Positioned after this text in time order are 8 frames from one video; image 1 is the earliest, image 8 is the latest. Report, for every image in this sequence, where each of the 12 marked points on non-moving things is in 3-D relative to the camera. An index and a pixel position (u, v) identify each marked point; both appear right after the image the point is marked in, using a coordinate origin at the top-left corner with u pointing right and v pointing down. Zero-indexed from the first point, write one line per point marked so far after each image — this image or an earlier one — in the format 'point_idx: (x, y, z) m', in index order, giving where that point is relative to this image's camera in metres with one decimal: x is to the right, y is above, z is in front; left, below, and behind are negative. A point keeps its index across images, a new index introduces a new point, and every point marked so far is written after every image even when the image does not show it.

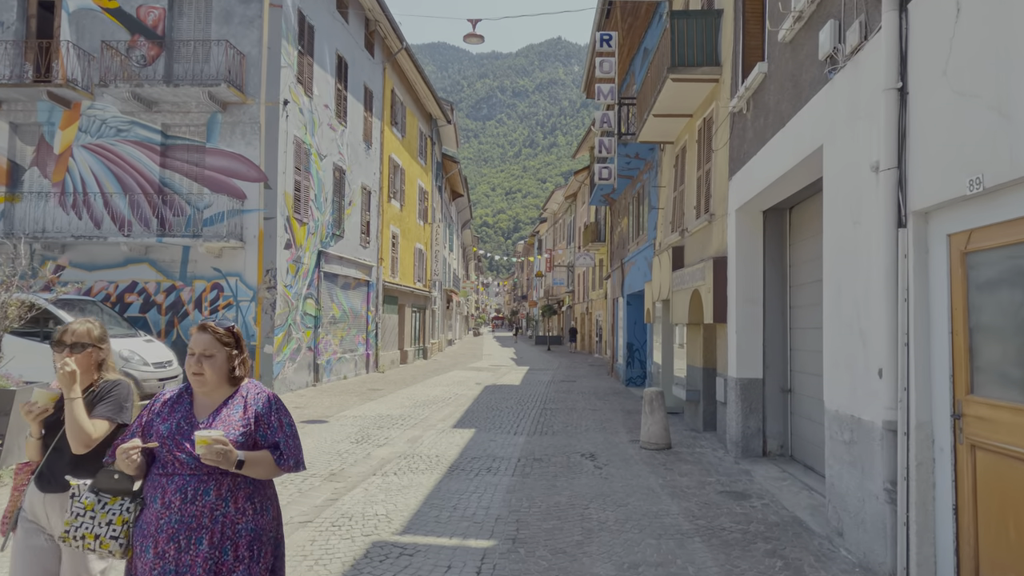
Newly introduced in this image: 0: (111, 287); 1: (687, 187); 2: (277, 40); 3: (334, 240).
0: (-8.8, 0.0, +14.6) m
1: (+3.1, +1.8, +11.6) m
2: (-5.2, +5.6, +14.8) m
3: (-4.8, +1.3, +18.1) m
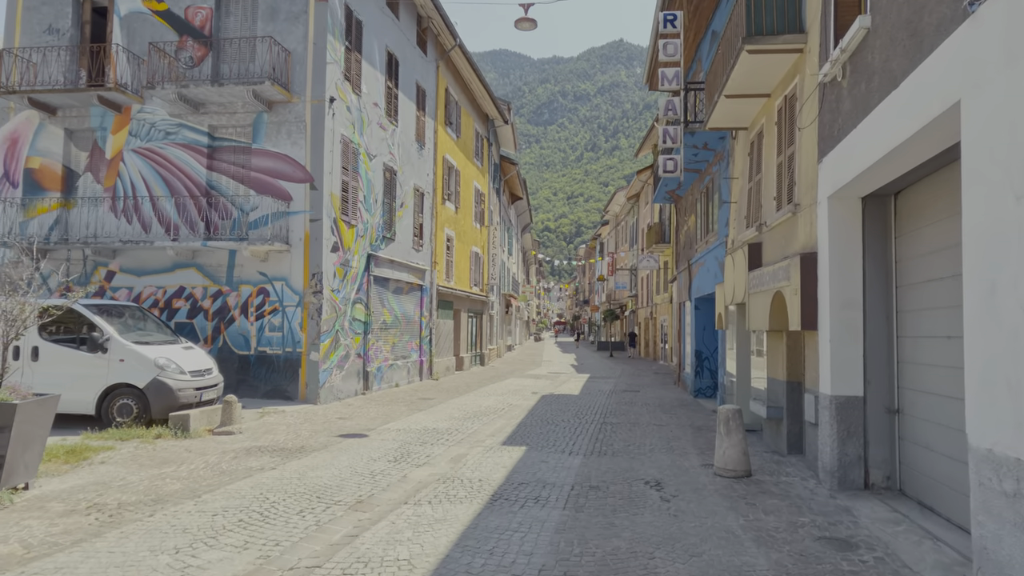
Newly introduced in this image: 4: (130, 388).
0: (-7.6, -0.1, +14.4) m
1: (+3.9, +1.8, +10.3) m
2: (-4.1, +5.5, +14.3) m
3: (-3.3, +1.2, +17.4) m
4: (-5.8, -1.5, +10.1) m
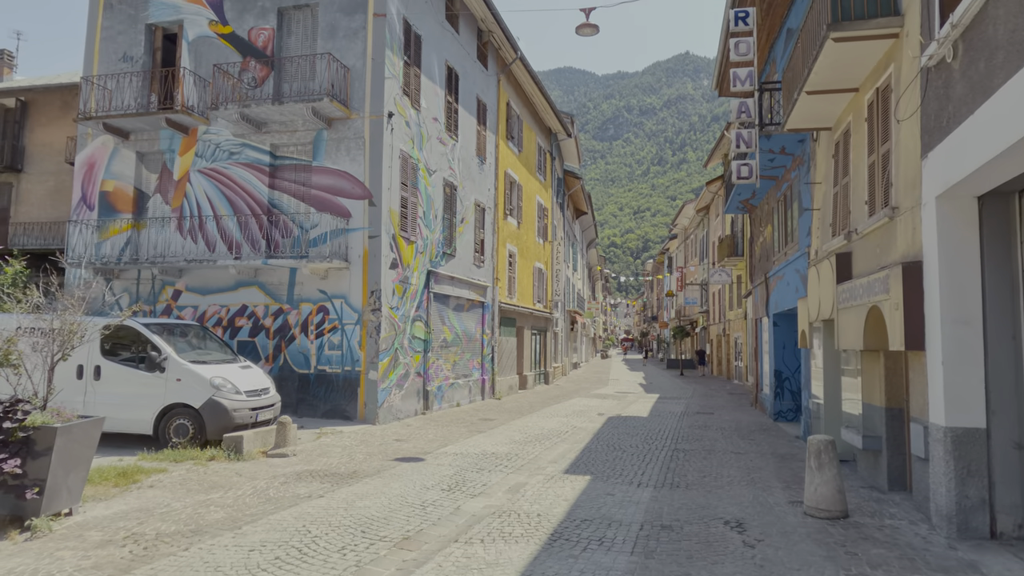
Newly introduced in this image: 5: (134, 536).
0: (-6.3, -0.5, +14.4) m
1: (+4.8, +1.5, +9.3) m
2: (-2.8, +5.1, +14.2) m
3: (-1.7, +0.7, +17.1) m
4: (-4.9, -1.8, +10.0) m
5: (-3.4, -2.2, +5.9) m
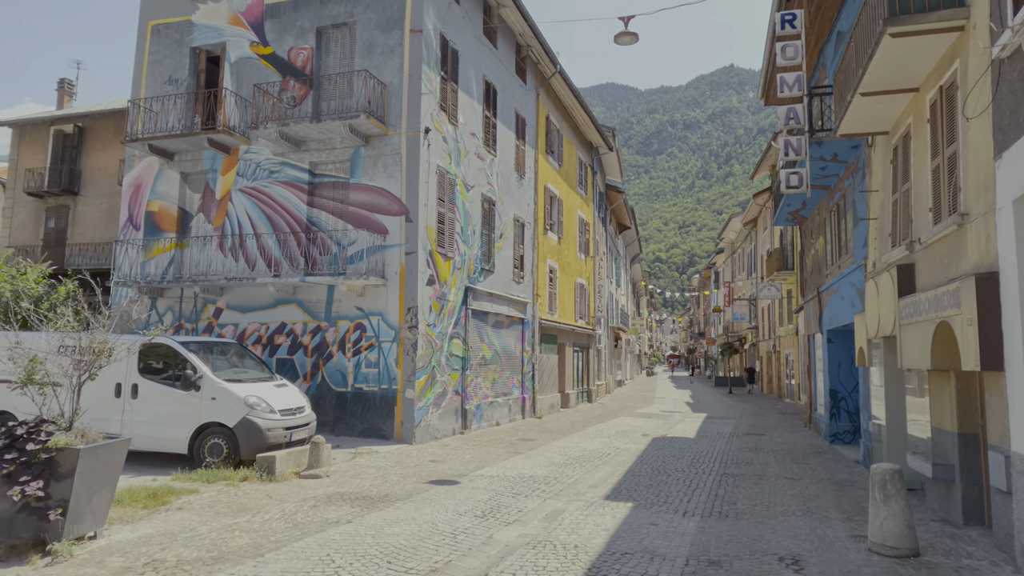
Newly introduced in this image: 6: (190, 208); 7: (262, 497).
0: (-5.4, -0.9, +14.5) m
1: (+5.3, +1.4, +8.7) m
2: (-2.0, +4.7, +14.1) m
3: (-0.7, +0.3, +16.9) m
4: (-4.3, -2.1, +9.9) m
5: (-3.1, -2.4, +5.7) m
6: (-7.5, +1.9, +15.6) m
7: (-3.1, -2.6, +8.2) m
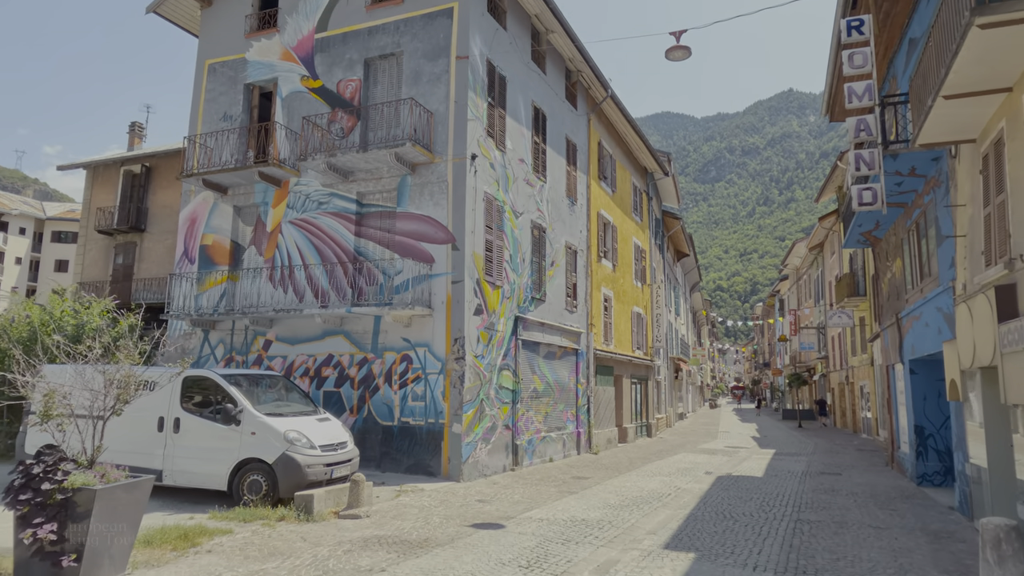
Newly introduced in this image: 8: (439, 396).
0: (-4.3, -1.6, +14.3) m
1: (+5.8, +1.1, +7.7) m
2: (-1.0, +4.1, +13.9) m
3: (+0.5, -0.4, +16.3) m
4: (-3.6, -2.5, +9.6) m
5: (-2.7, -2.6, +5.3) m
6: (-6.4, +1.1, +15.7) m
7: (-2.5, -2.9, +7.8) m
8: (-1.4, -2.1, +13.0) m
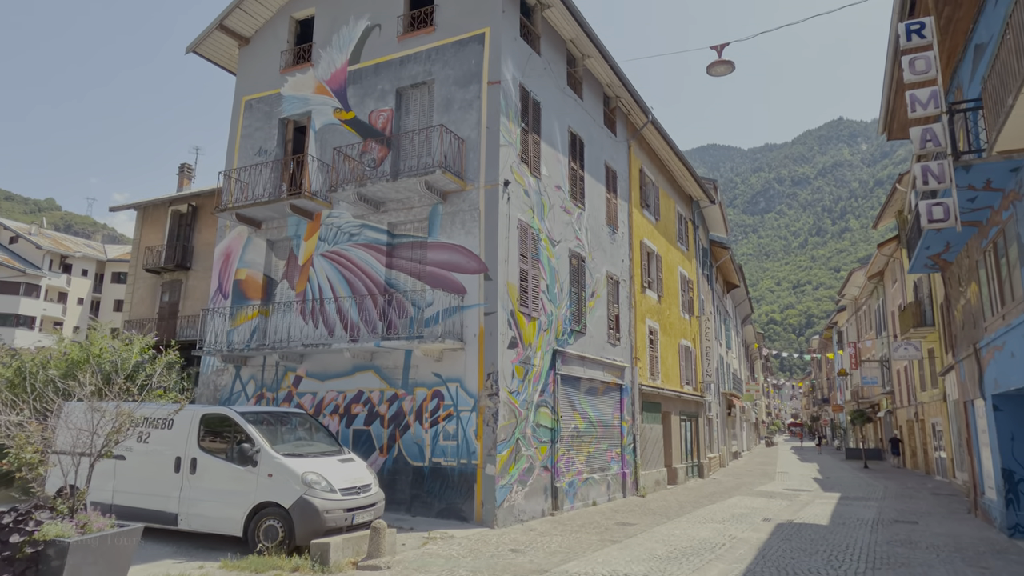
0: (-3.6, -2.3, +13.7) m
1: (+6.0, +0.9, +6.7) m
2: (-0.3, +3.5, +13.4) m
3: (+1.4, -1.1, +15.5) m
4: (-3.2, -3.0, +9.0) m
5: (-2.6, -2.8, +4.6) m
6: (-5.5, +0.3, +15.5) m
7: (-2.2, -3.3, +7.1) m
8: (-0.8, -2.7, +12.3) m
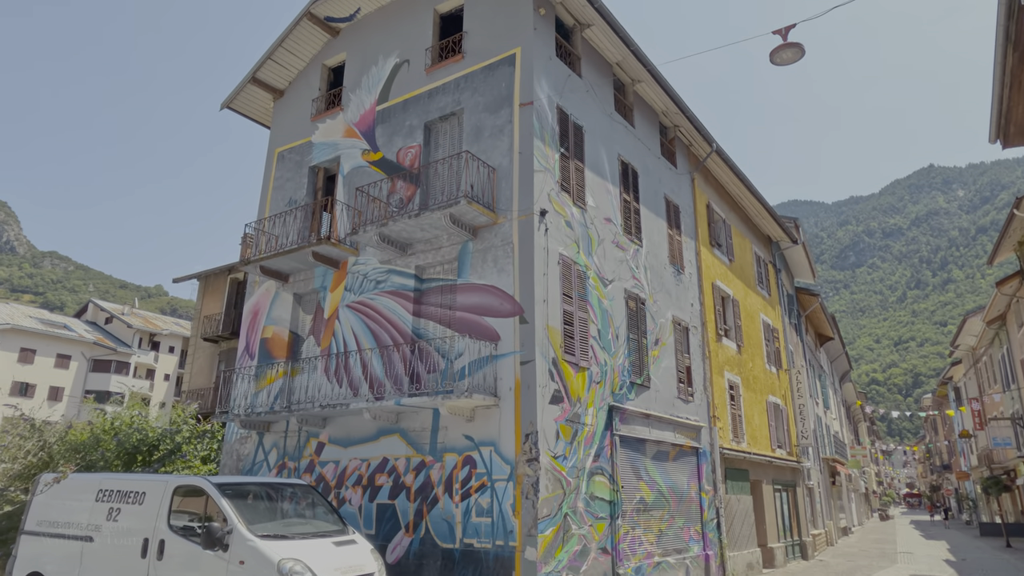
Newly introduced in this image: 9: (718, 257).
0: (-2.7, -3.2, +12.0) m
1: (+5.9, +1.0, +4.2) m
2: (+0.3, +2.6, +11.9) m
3: (+2.5, -2.1, +13.3) m
4: (-2.9, -3.4, +7.2) m
5: (-2.8, -2.8, +2.8) m
6: (-4.5, -0.9, +14.2) m
7: (-2.1, -3.5, +5.2) m
8: (-0.1, -3.4, +10.2) m
9: (+5.9, +0.9, +19.1) m
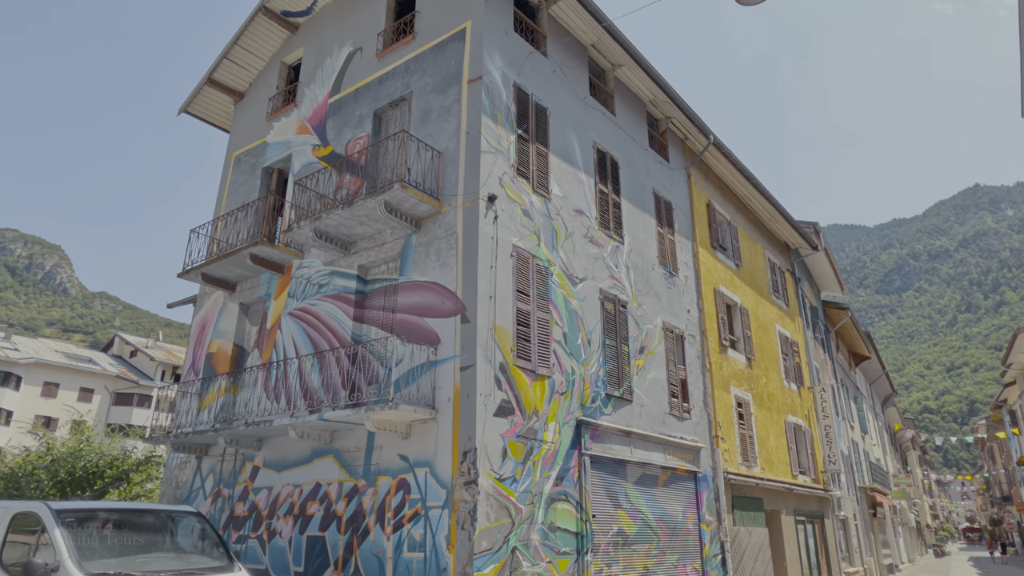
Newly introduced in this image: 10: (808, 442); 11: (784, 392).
0: (-3.4, -3.2, +10.5) m
1: (+4.6, +1.6, +2.5) m
2: (-0.5, +2.7, +10.5) m
3: (+1.8, -2.0, +11.6) m
4: (-3.9, -3.2, +5.7) m
5: (-4.0, -2.4, +1.4) m
6: (-5.2, -1.1, +12.9) m
7: (-3.2, -3.2, +3.6) m
8: (-0.9, -3.3, +8.6) m
9: (+5.5, +0.7, +17.3) m
10: (+8.9, -4.6, +19.9) m
11: (+7.8, -3.0, +19.2) m
